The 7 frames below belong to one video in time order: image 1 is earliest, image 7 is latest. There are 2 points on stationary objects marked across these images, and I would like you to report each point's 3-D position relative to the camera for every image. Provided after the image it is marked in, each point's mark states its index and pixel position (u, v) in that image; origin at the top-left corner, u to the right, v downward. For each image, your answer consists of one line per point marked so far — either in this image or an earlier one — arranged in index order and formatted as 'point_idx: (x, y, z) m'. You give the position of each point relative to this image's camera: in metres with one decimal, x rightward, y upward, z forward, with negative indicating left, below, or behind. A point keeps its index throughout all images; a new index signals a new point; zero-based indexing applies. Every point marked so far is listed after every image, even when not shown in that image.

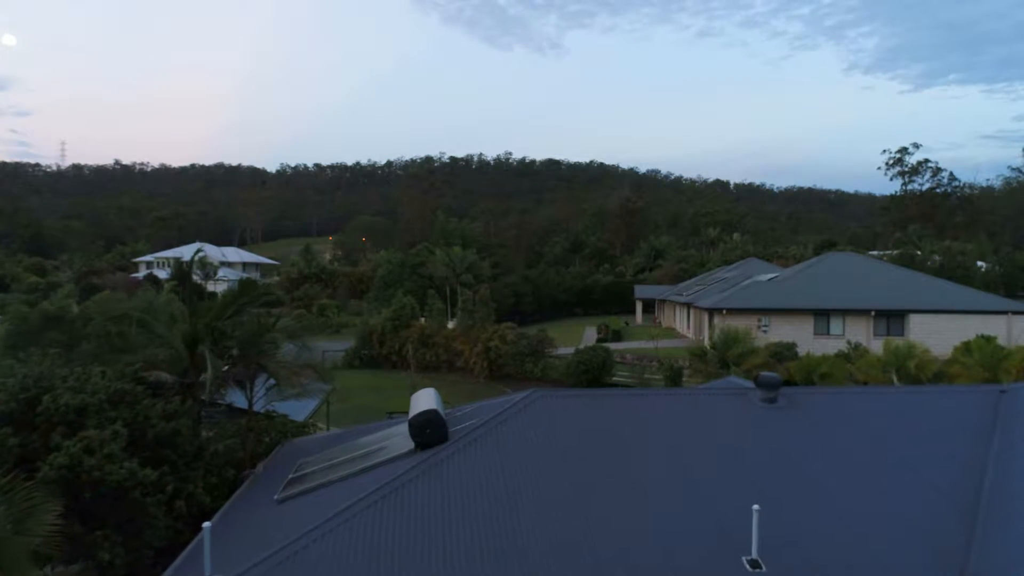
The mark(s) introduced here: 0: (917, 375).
0: (+10.5, -2.3, +19.5) m
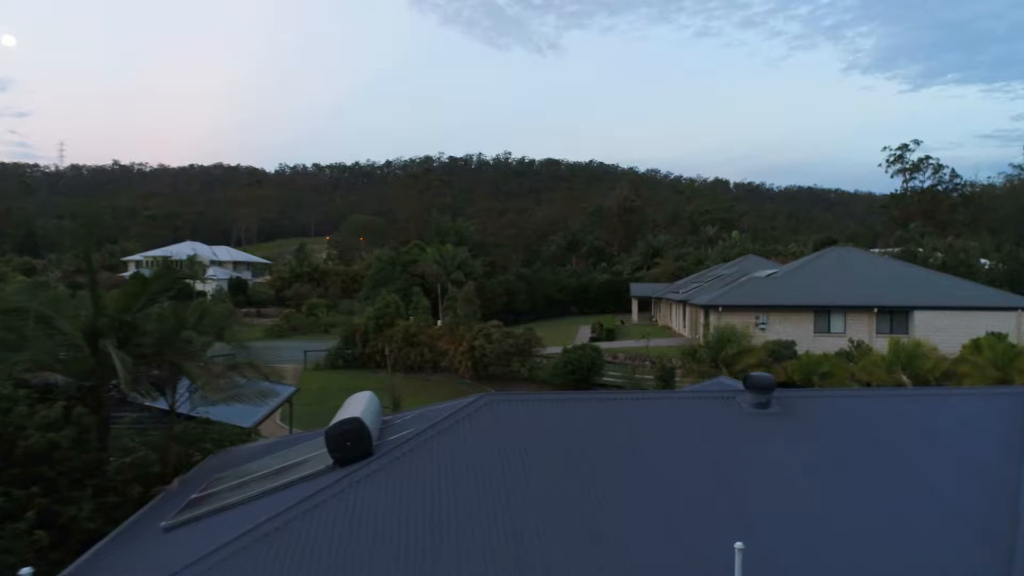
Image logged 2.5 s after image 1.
0: (+10.0, -2.1, +18.3) m
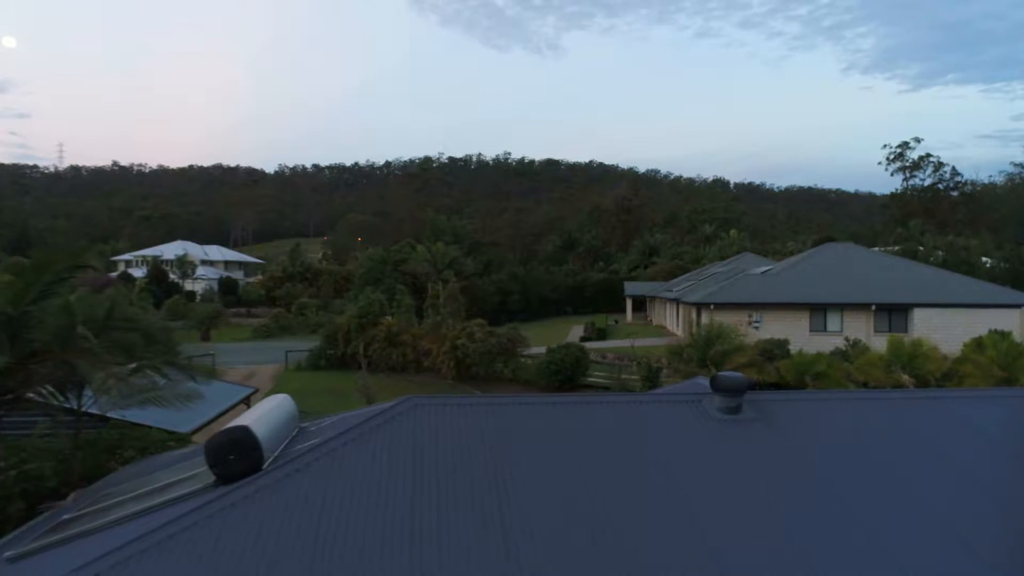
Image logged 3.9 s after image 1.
0: (+9.4, -2.0, +17.3) m
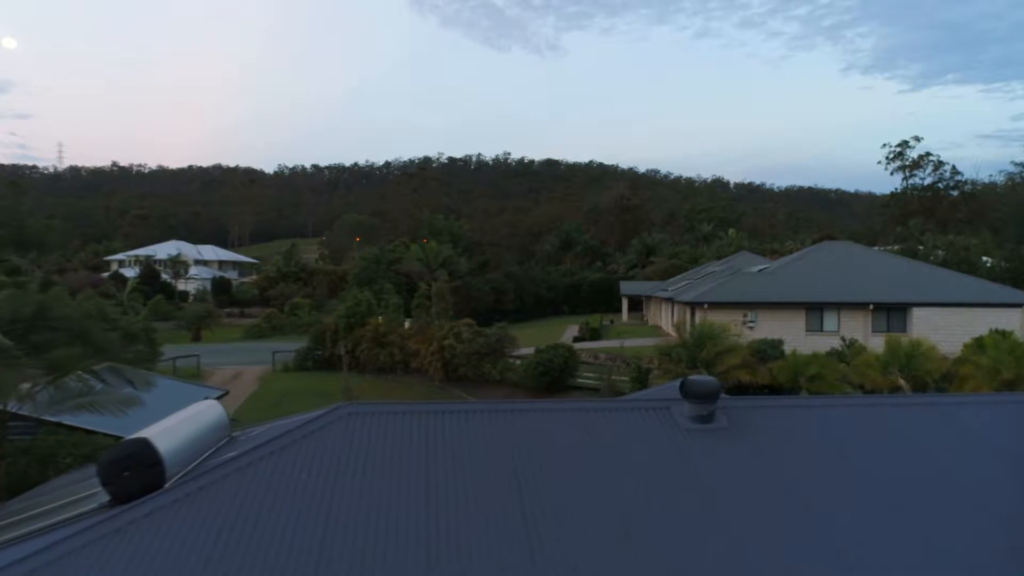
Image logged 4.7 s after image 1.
0: (+9.0, -2.0, +16.6) m
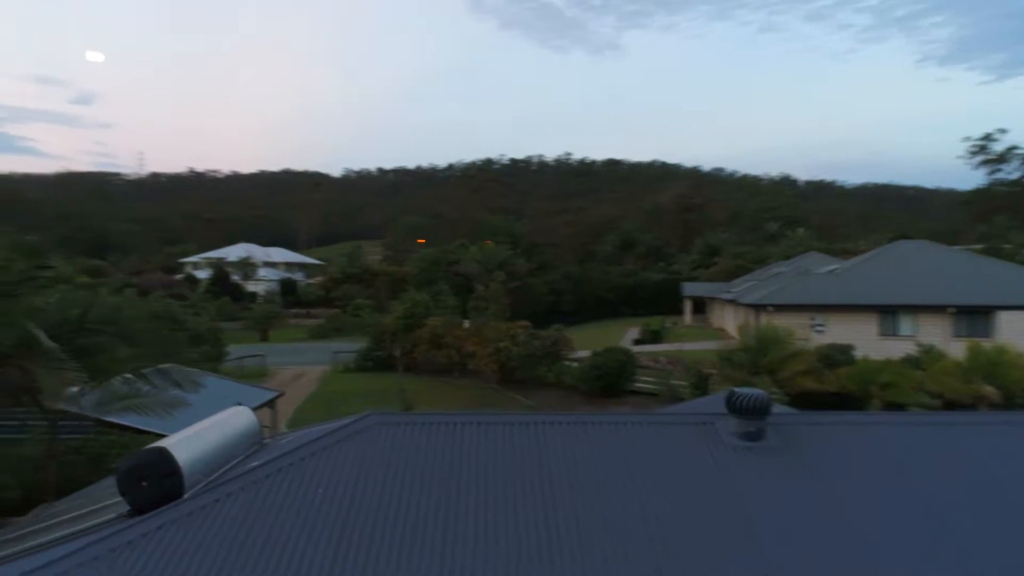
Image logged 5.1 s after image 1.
0: (+10.2, -2.0, +15.5) m
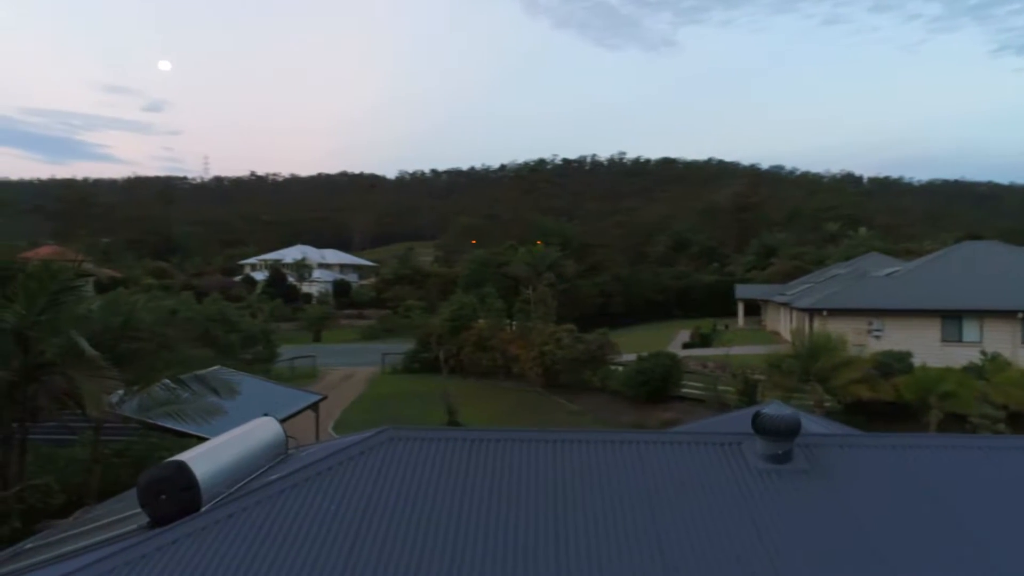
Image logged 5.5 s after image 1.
0: (+11.0, -2.1, +14.6) m
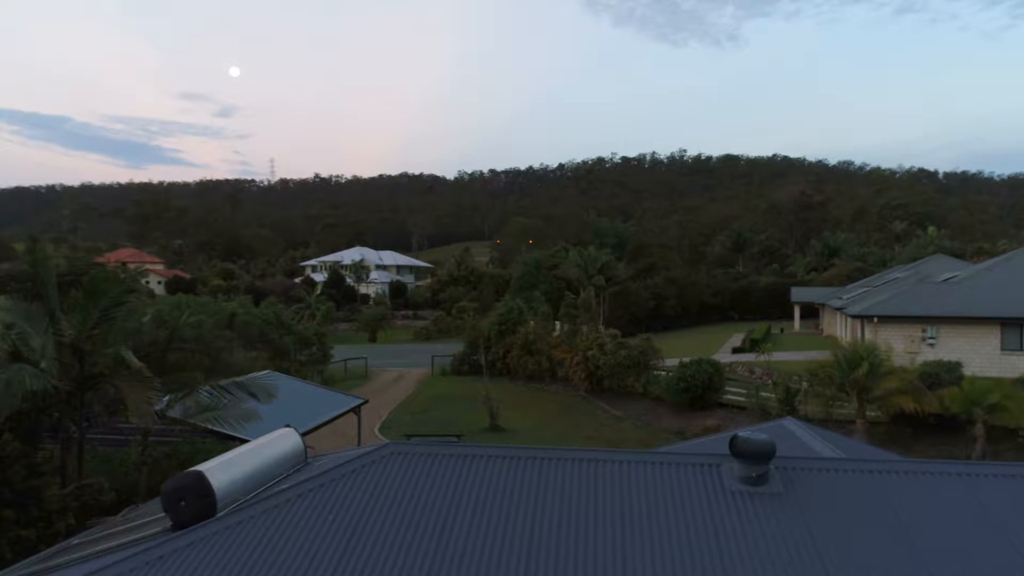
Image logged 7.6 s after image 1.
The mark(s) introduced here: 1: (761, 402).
0: (+11.6, -2.3, +13.9) m
1: (+6.5, -2.9, +19.5) m
